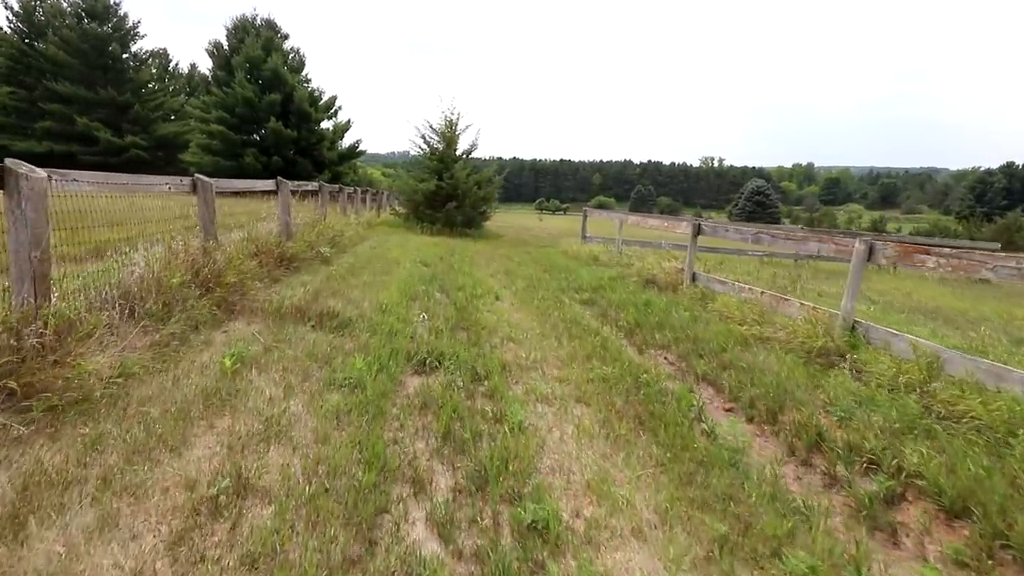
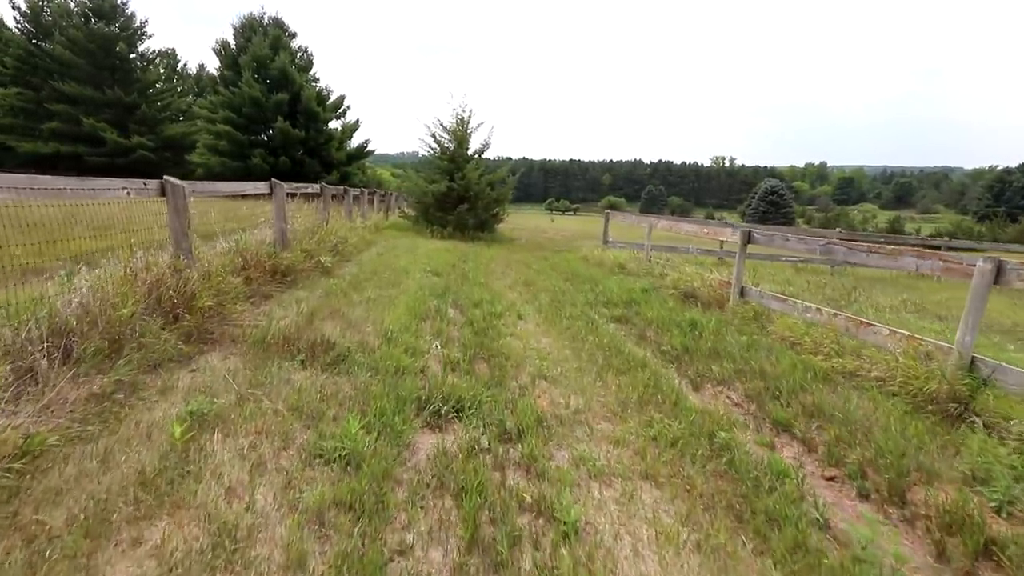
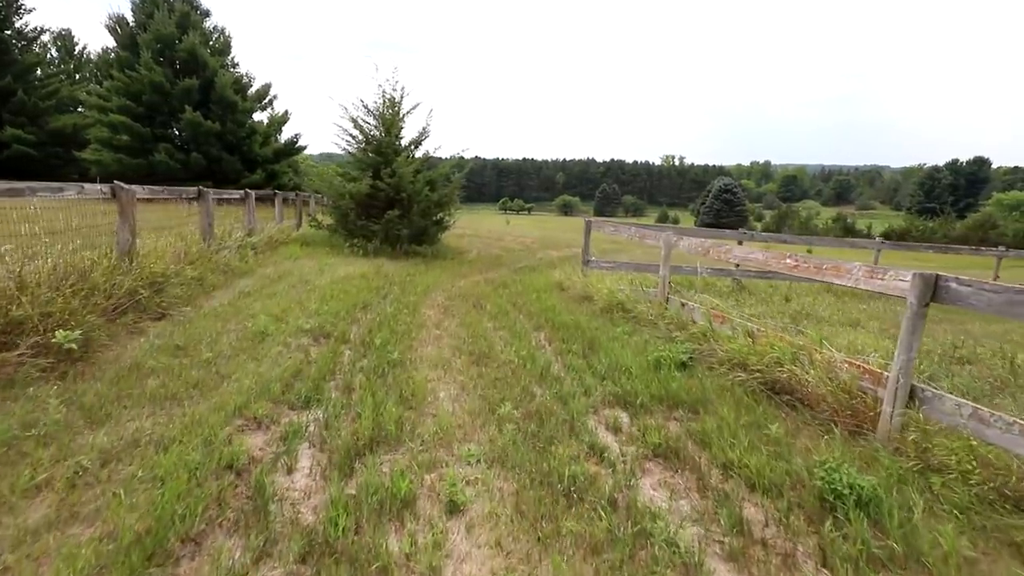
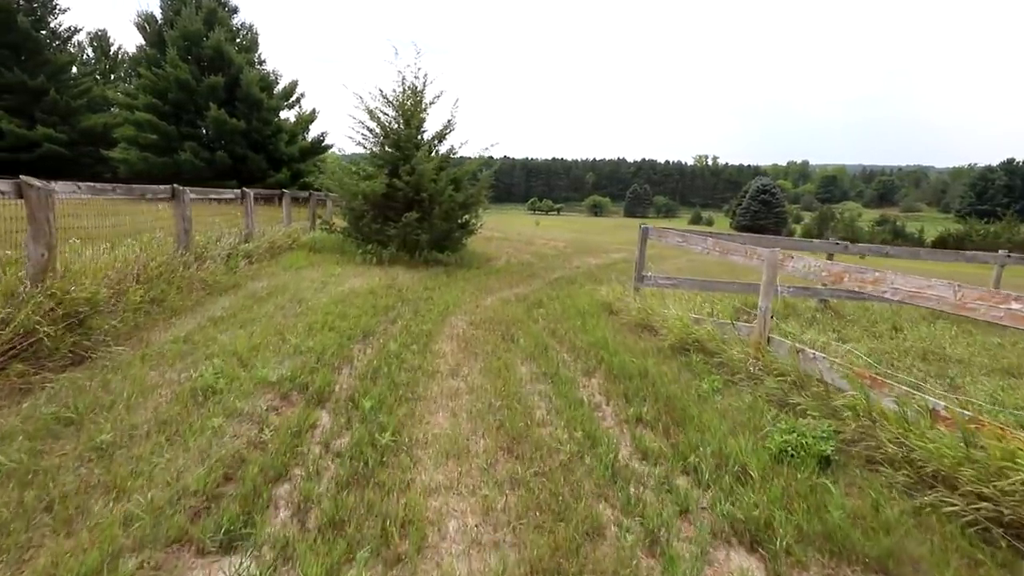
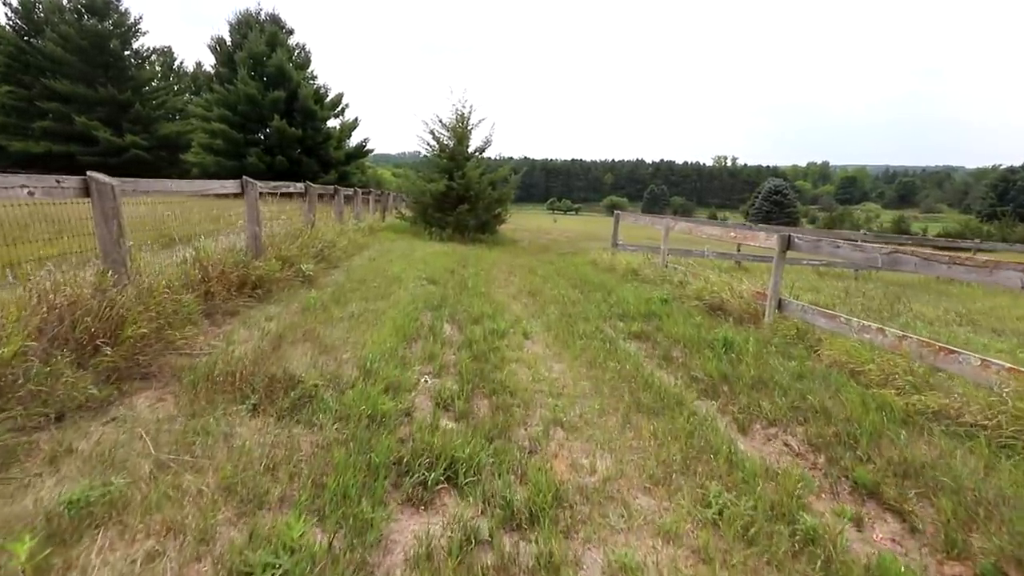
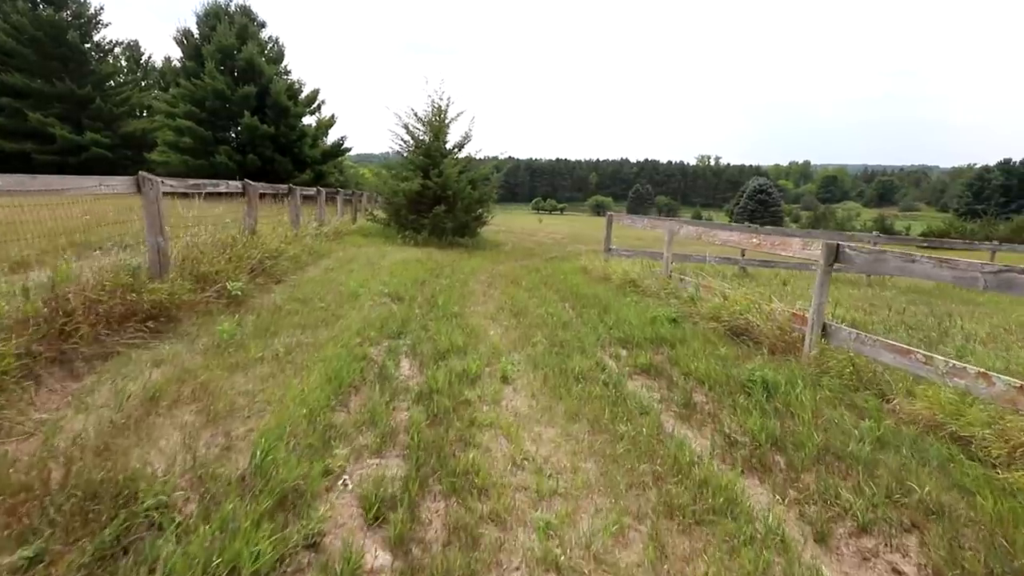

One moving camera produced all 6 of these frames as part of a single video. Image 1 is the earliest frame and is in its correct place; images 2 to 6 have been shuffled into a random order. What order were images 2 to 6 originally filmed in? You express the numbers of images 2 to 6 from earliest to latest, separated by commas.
2, 5, 6, 3, 4
